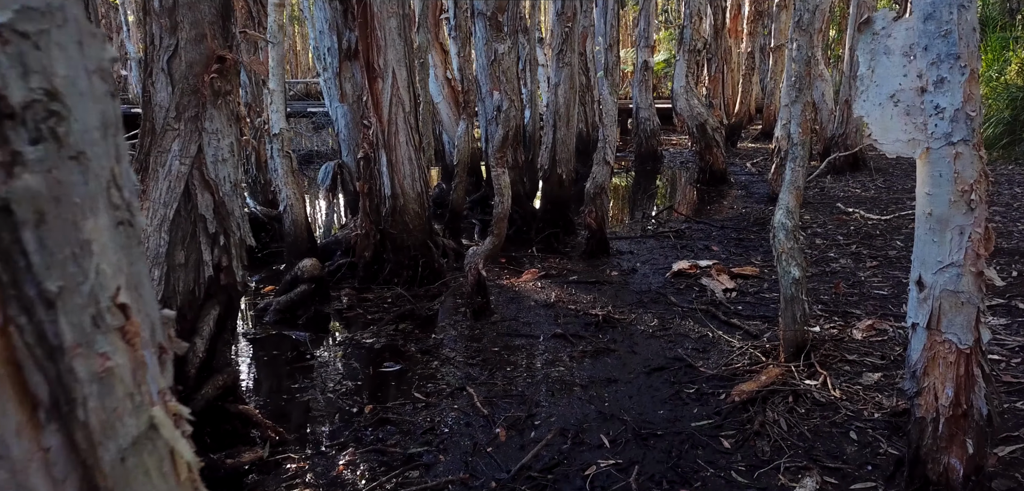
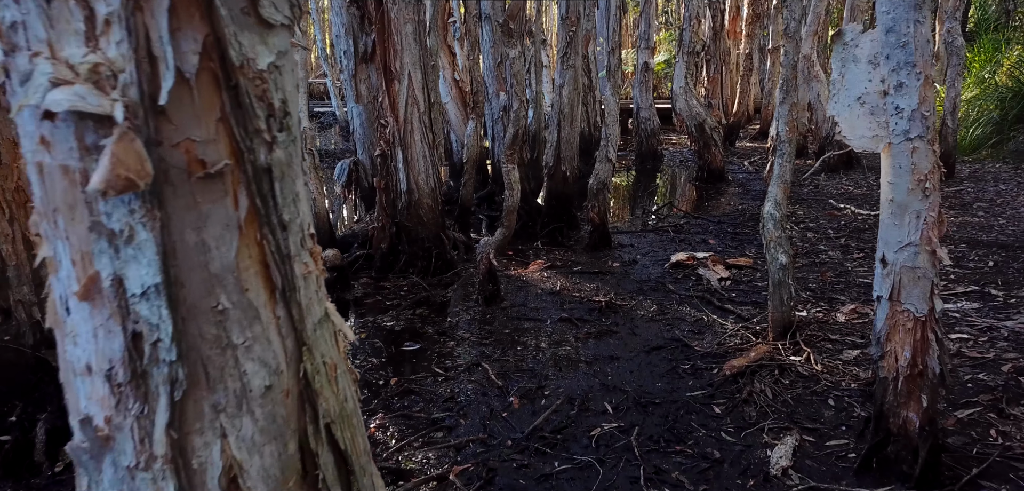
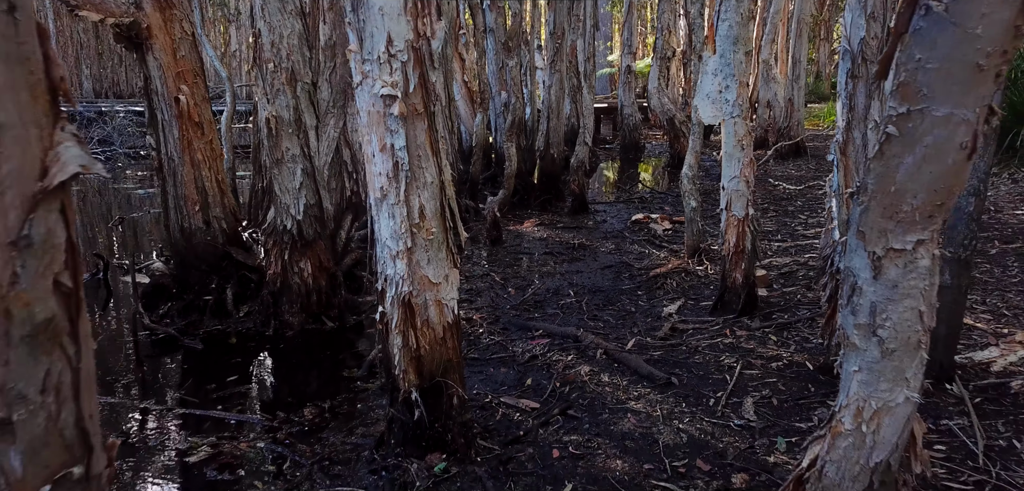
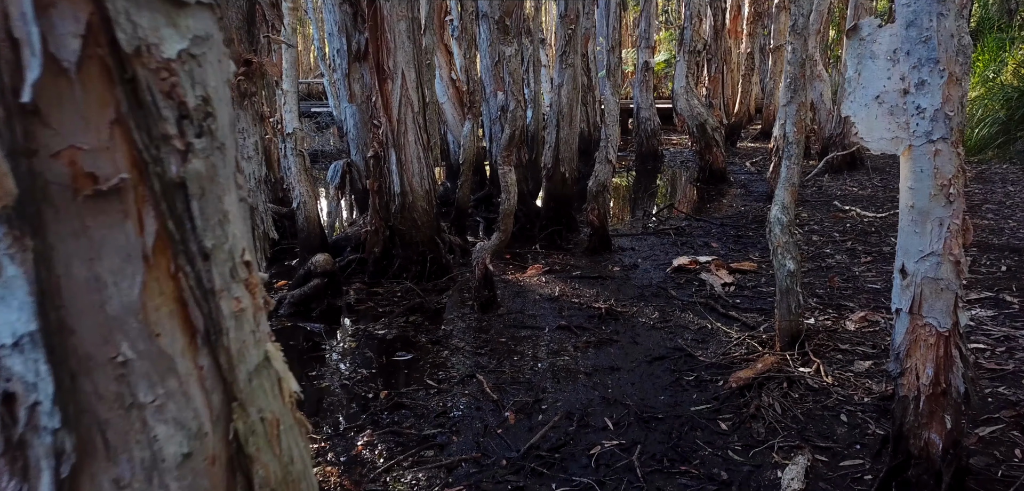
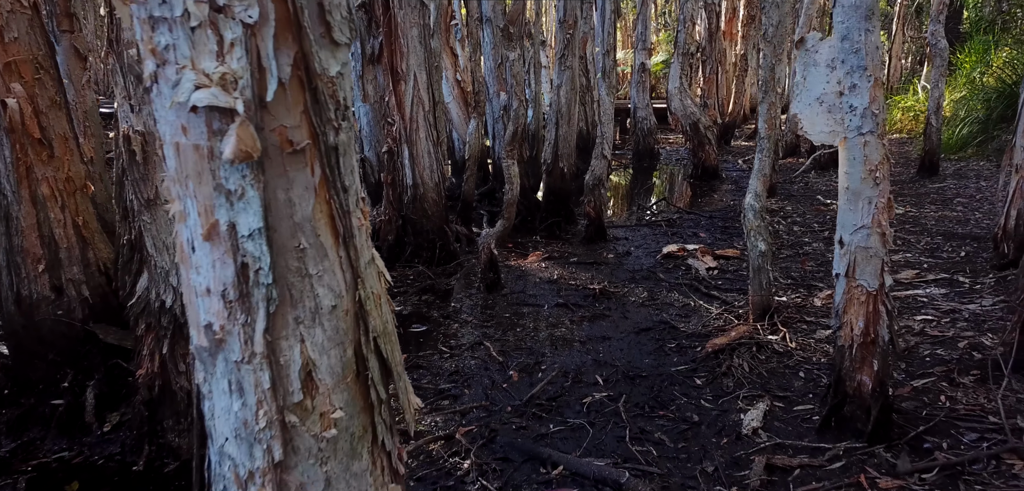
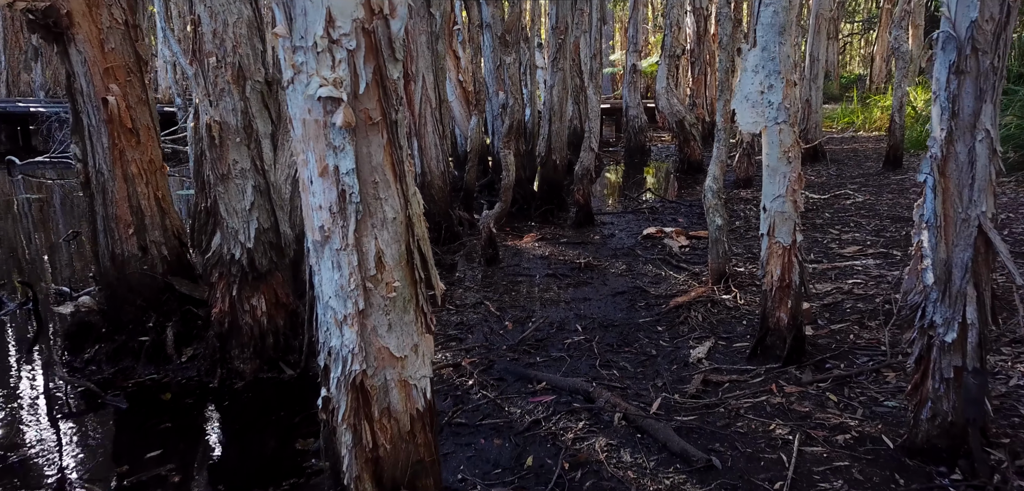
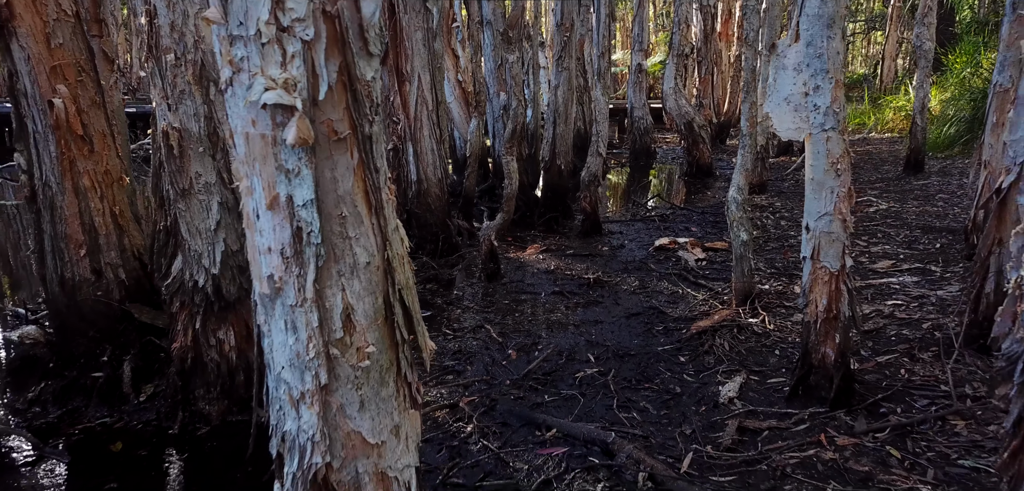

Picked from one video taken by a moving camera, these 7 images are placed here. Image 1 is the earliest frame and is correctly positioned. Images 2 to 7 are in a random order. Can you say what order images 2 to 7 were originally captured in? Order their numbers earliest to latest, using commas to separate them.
4, 2, 5, 7, 6, 3
